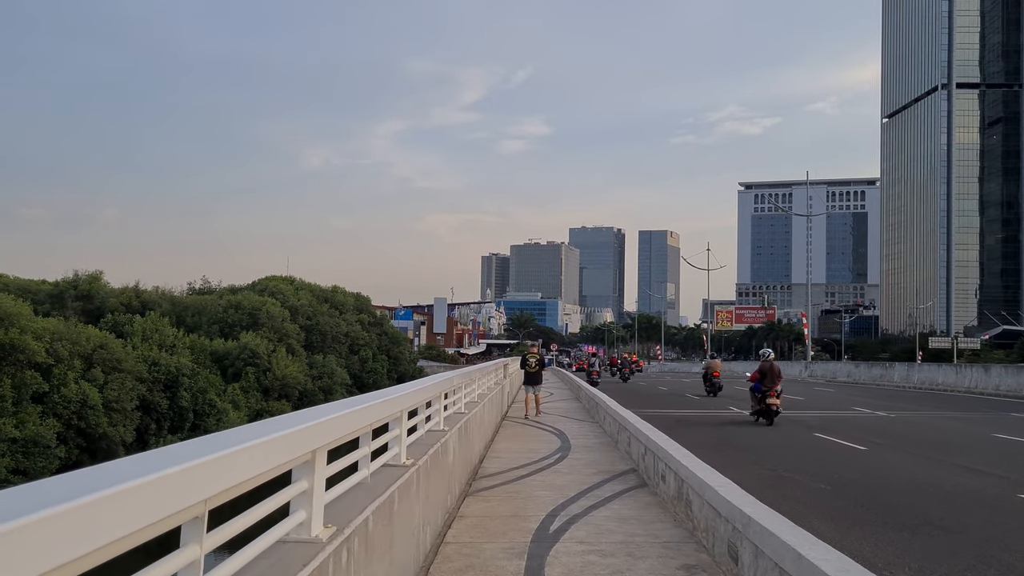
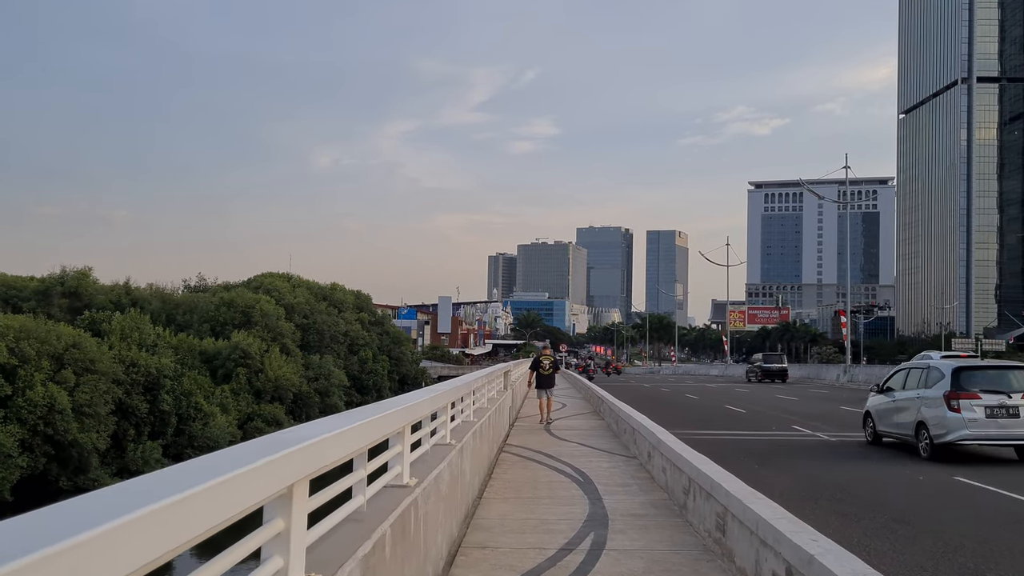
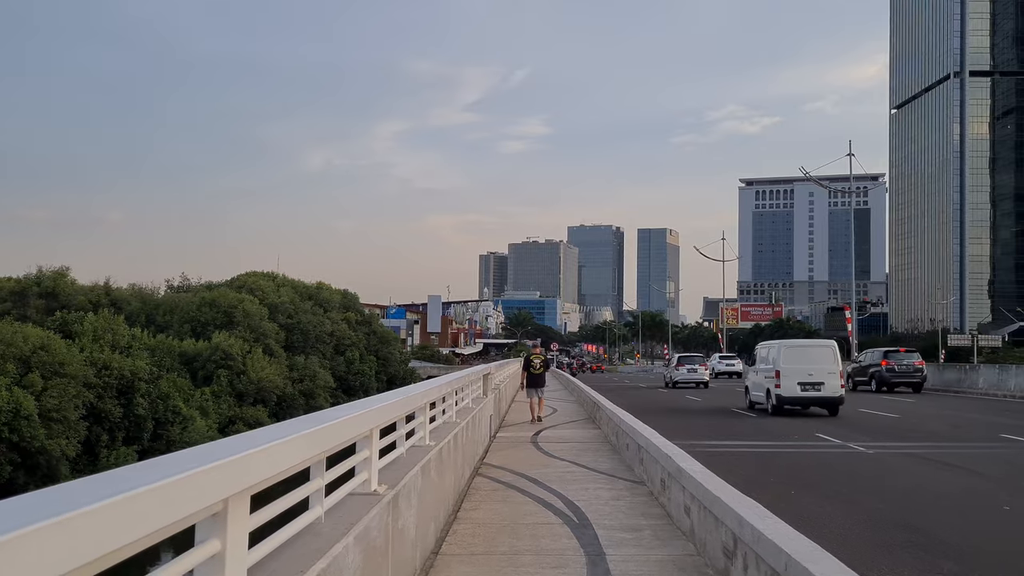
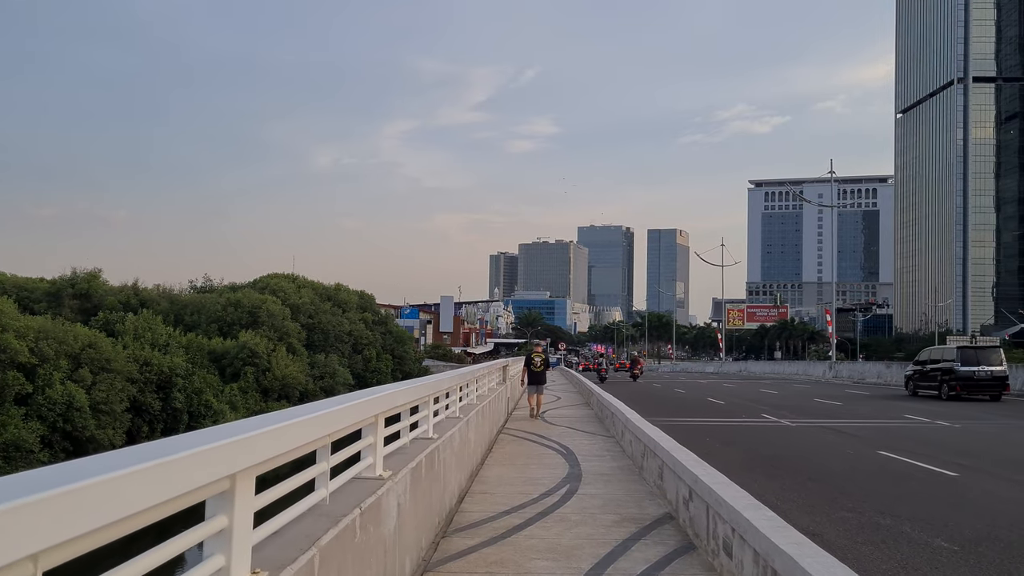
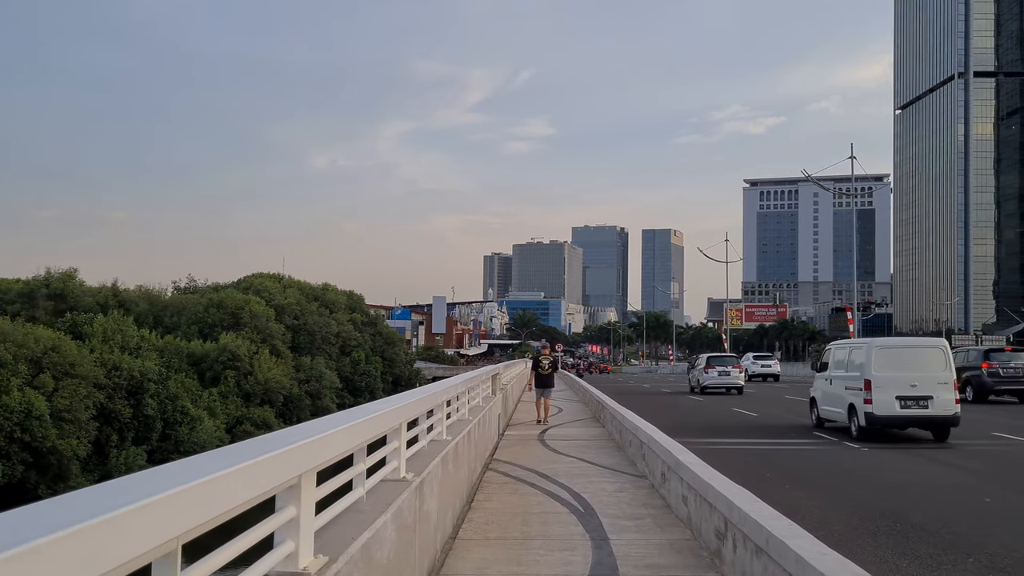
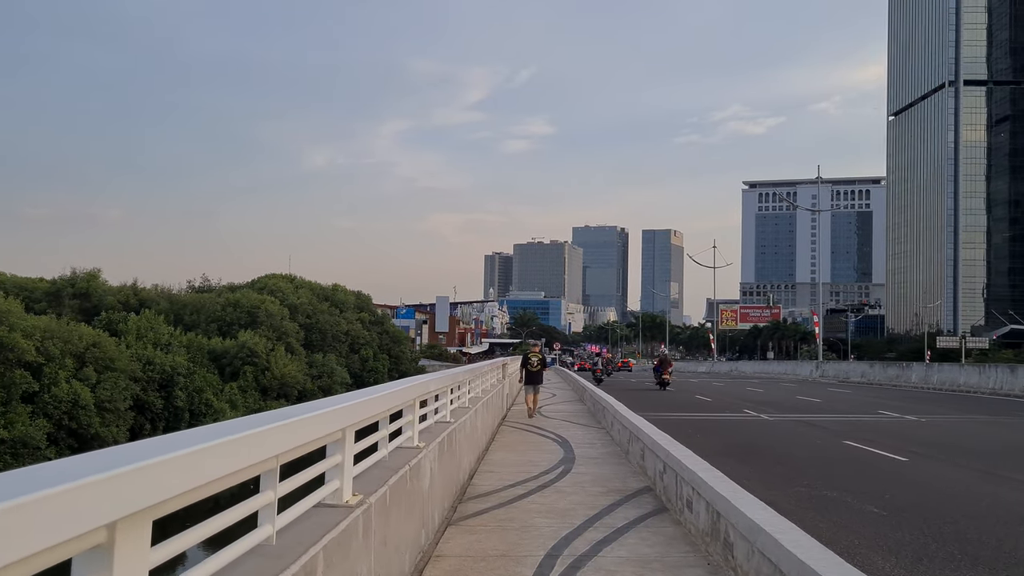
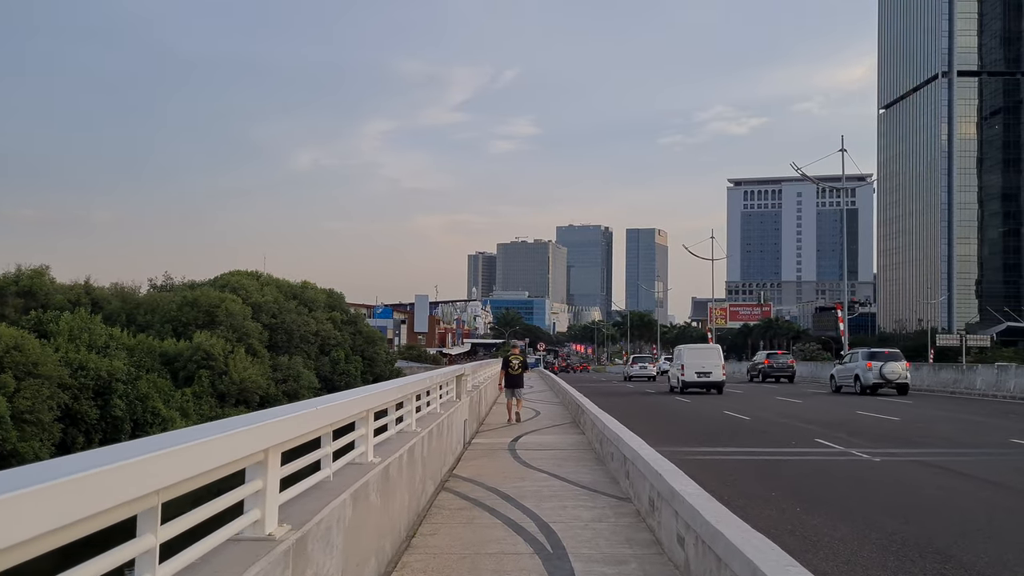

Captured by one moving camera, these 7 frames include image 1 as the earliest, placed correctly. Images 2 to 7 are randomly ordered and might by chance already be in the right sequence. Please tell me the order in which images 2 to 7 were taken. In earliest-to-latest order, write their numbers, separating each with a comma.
6, 4, 2, 5, 3, 7
